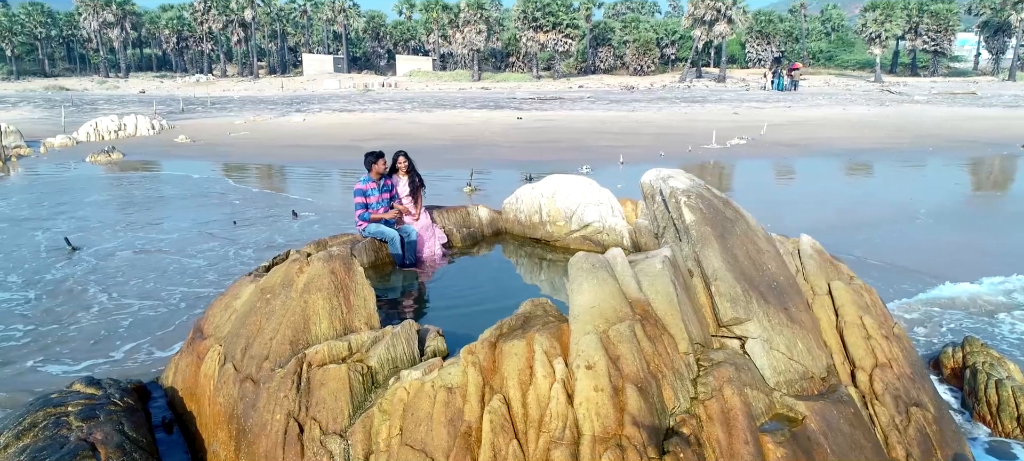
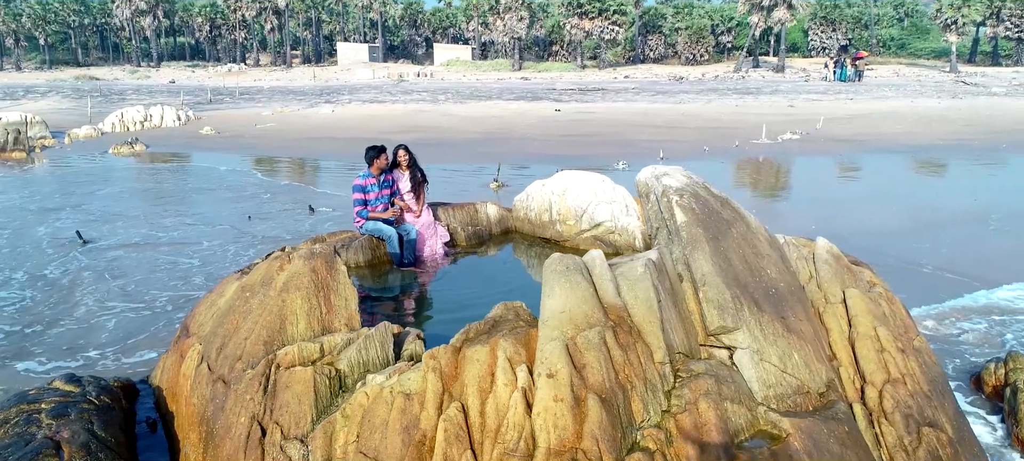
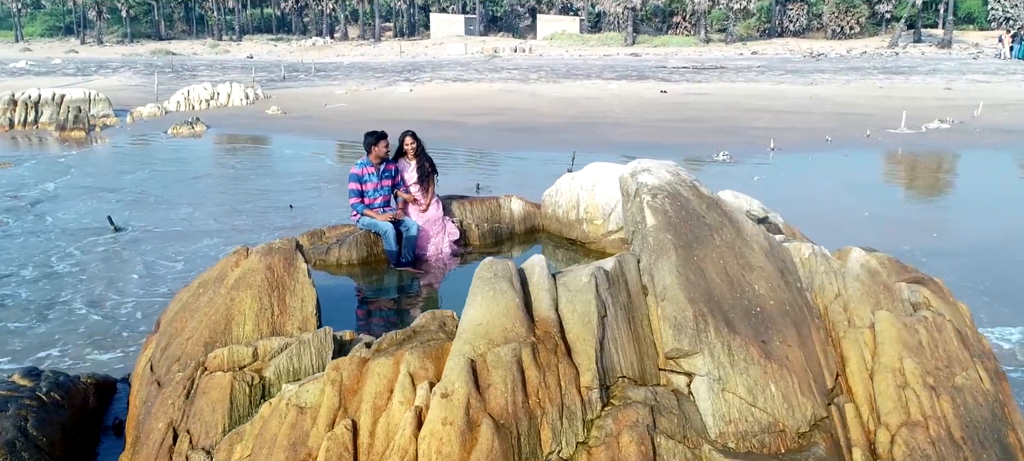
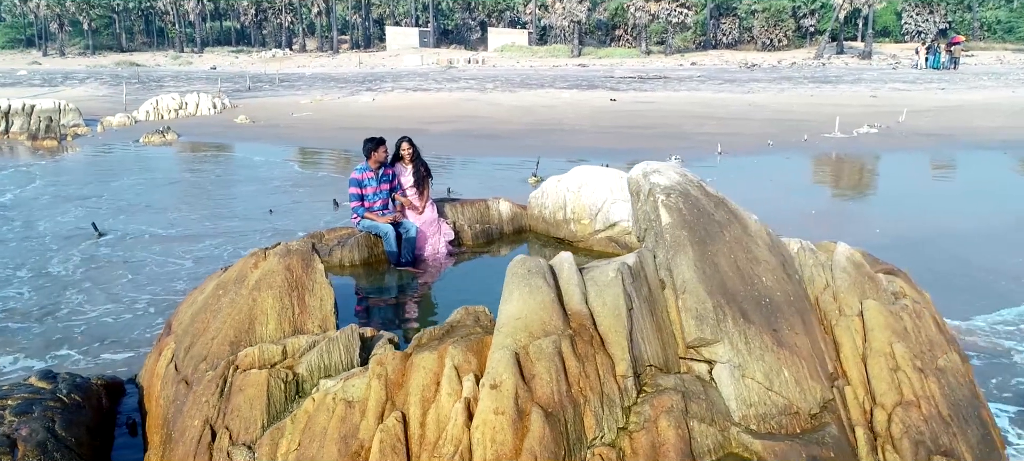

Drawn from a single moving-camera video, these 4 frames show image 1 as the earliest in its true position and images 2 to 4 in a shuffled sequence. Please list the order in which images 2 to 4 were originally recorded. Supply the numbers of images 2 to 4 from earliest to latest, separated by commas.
2, 4, 3
